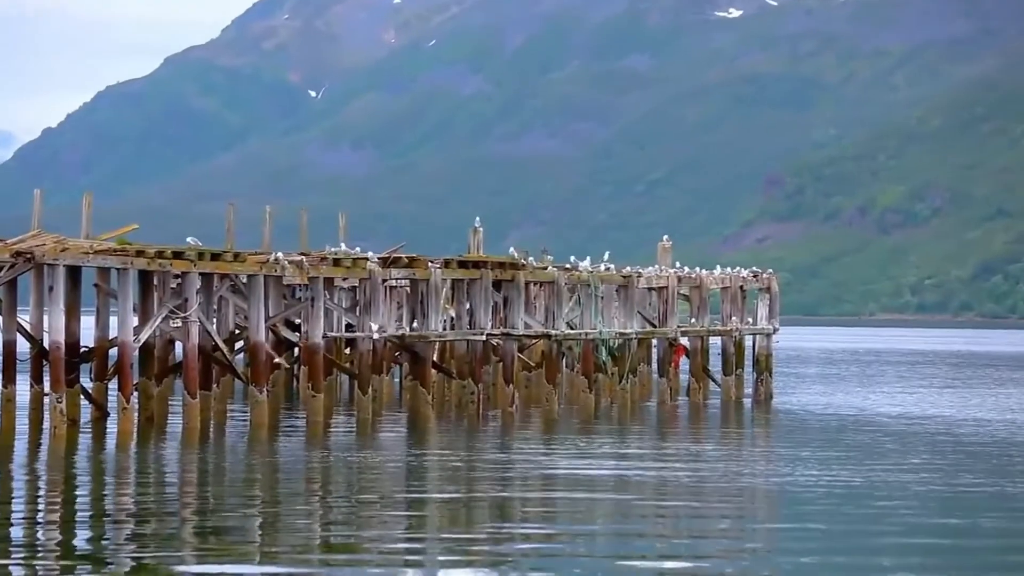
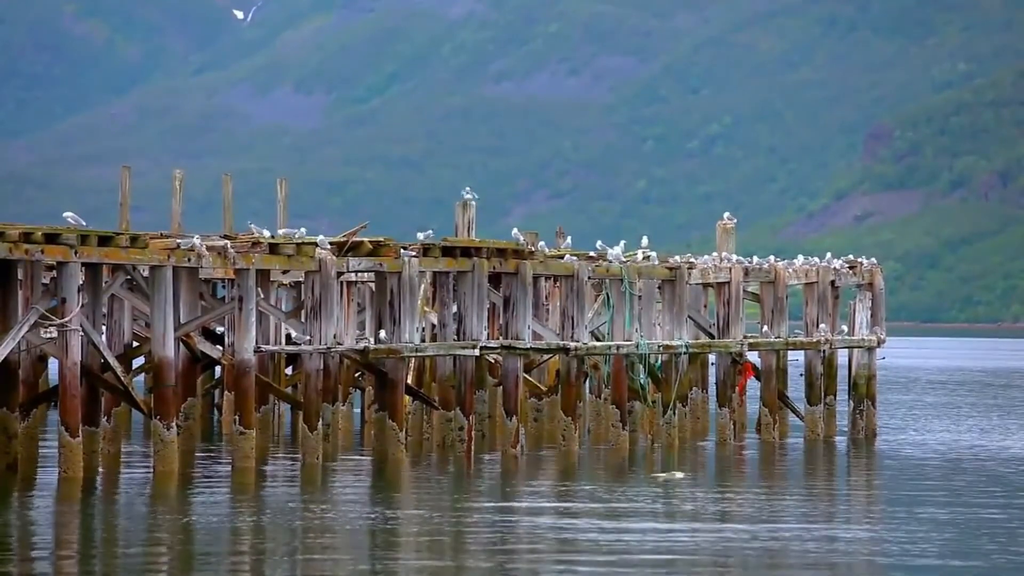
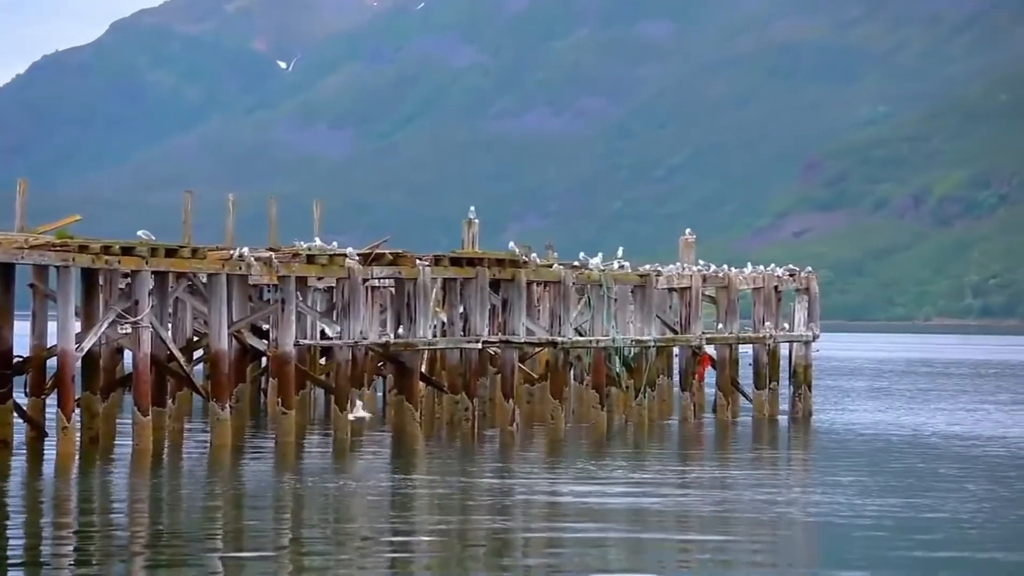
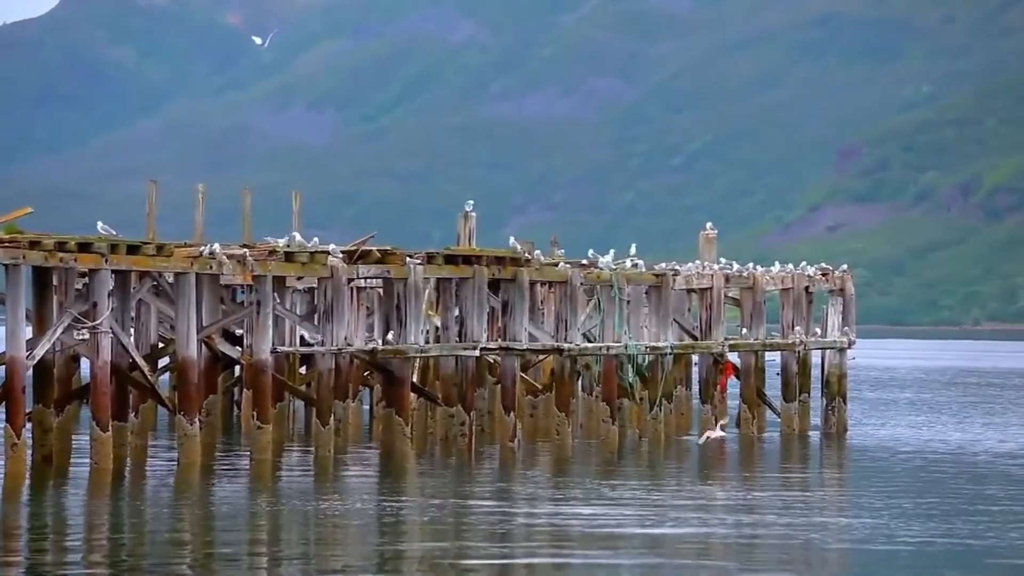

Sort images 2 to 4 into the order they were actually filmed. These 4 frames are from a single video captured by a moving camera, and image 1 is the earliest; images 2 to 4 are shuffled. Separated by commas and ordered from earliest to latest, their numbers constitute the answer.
3, 4, 2
